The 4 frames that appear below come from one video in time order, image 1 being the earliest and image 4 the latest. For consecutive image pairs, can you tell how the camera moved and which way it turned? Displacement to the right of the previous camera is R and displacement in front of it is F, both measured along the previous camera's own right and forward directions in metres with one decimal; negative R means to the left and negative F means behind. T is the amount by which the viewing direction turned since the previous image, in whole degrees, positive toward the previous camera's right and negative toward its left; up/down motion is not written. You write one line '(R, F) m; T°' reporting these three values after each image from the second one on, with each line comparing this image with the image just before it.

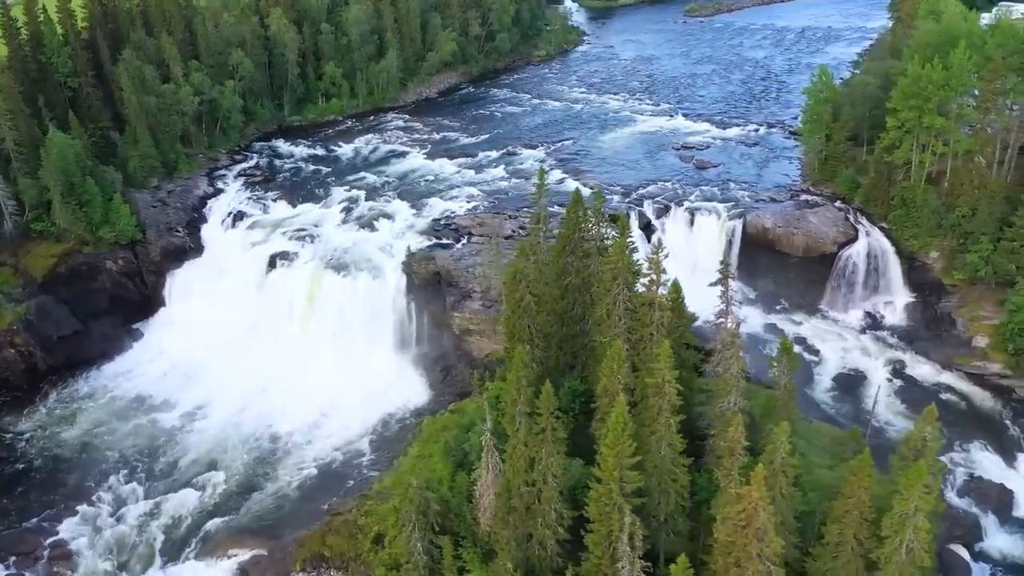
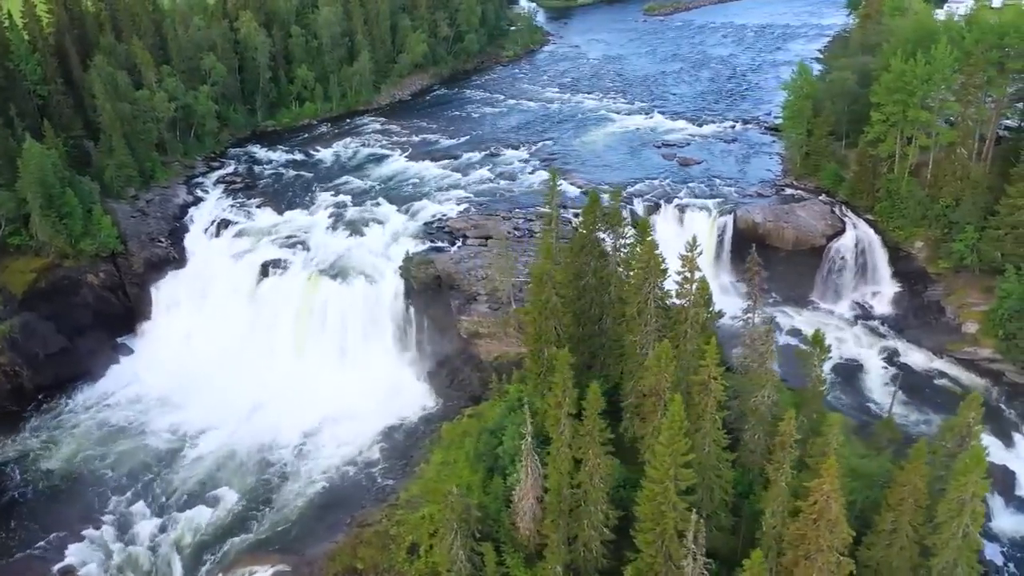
(-3.1, +0.3) m; +3°
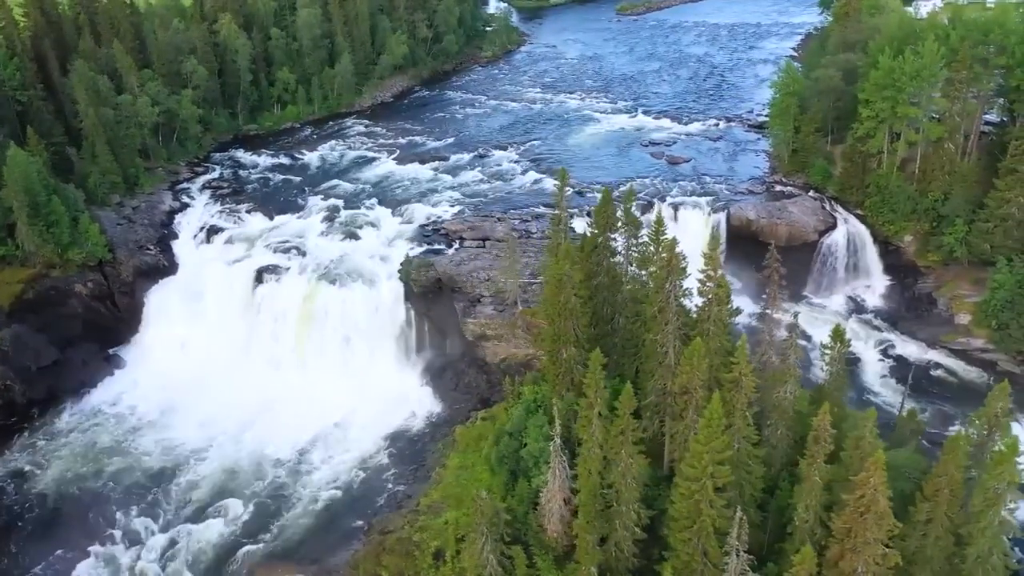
(-2.2, +0.2) m; +2°
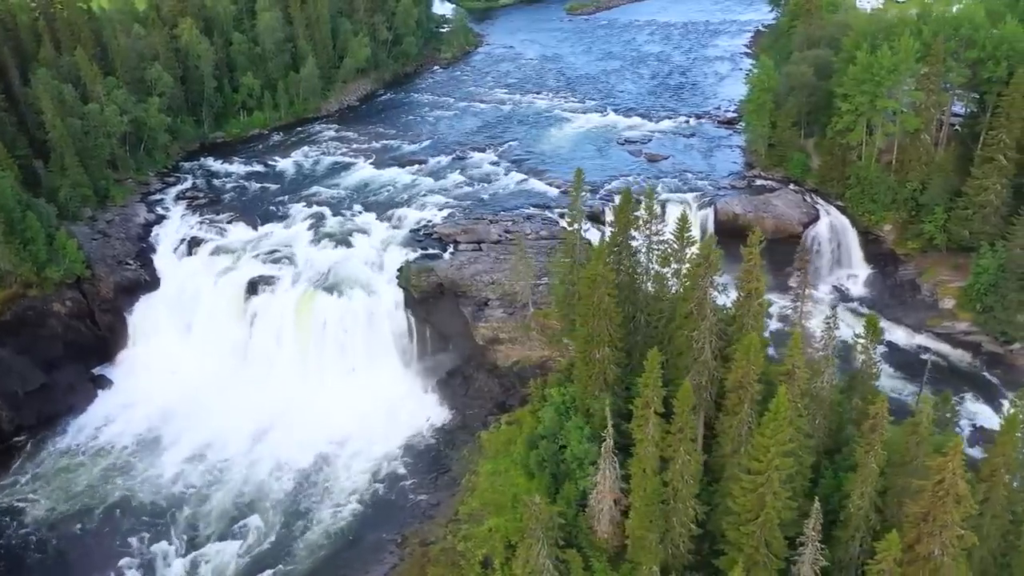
(-3.9, +0.4) m; +4°
